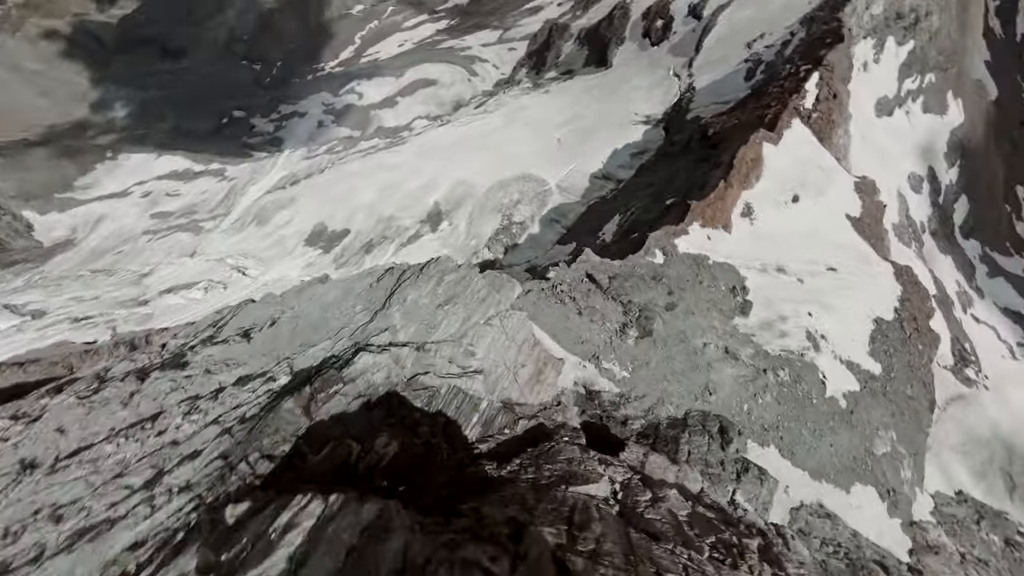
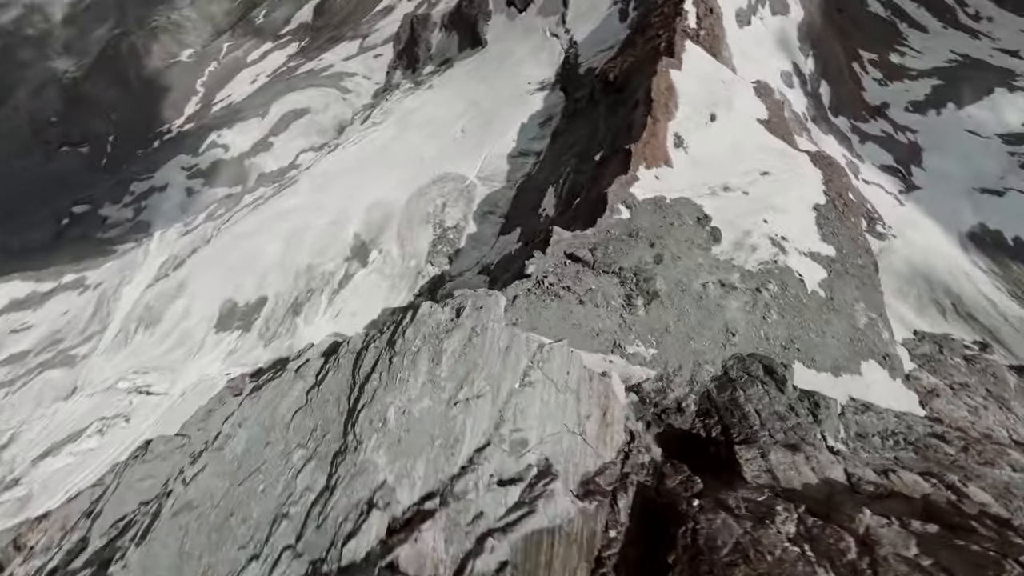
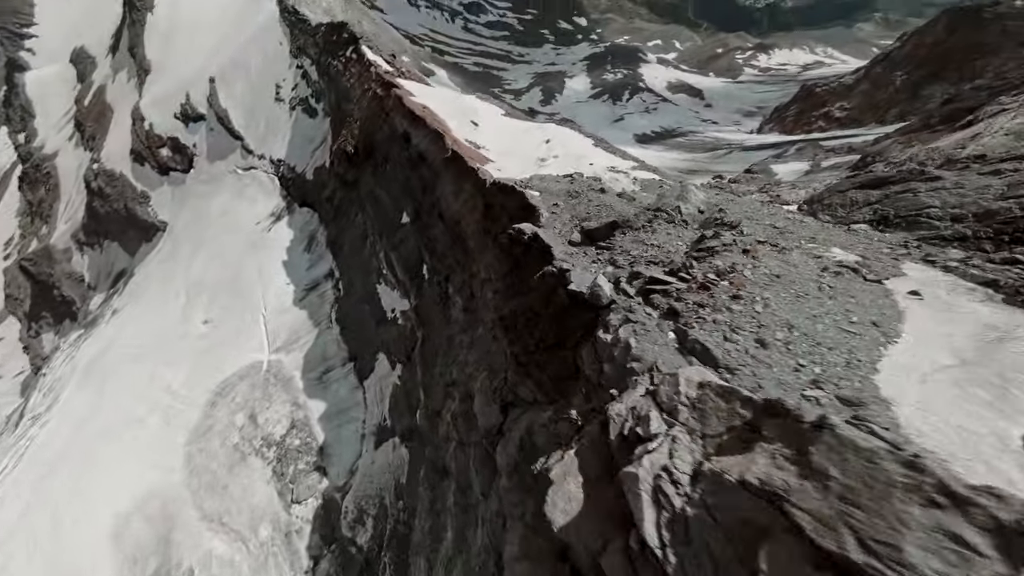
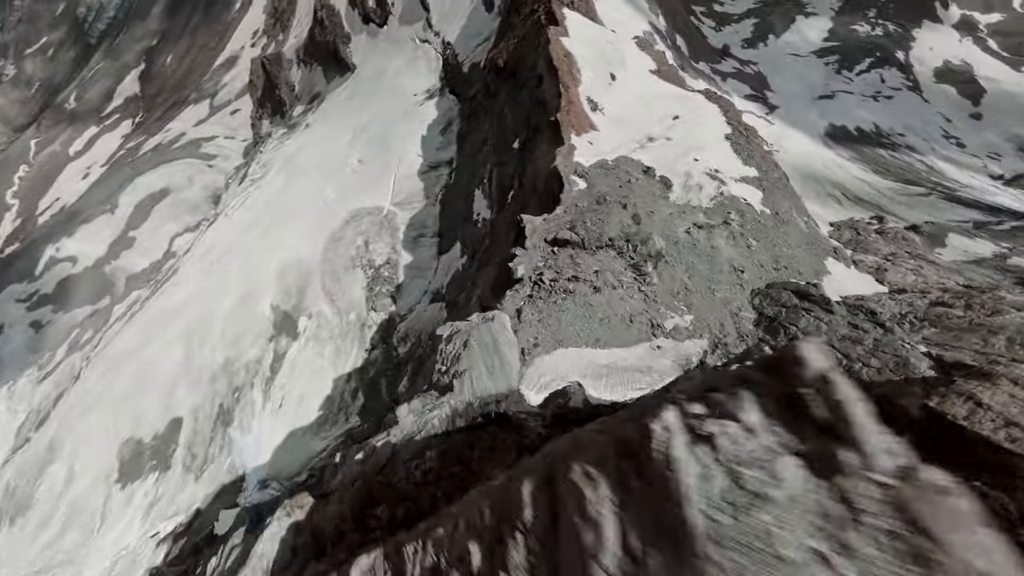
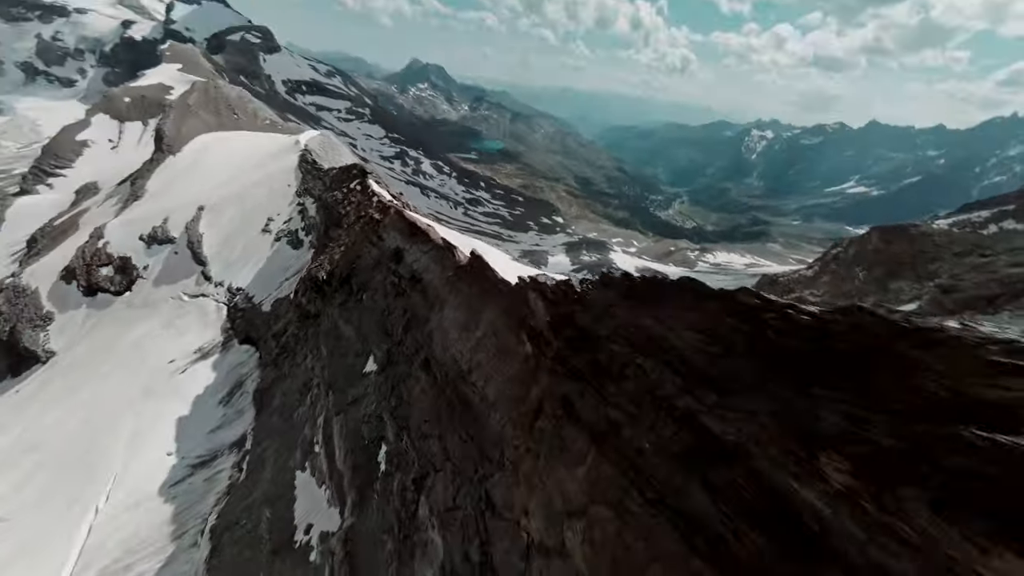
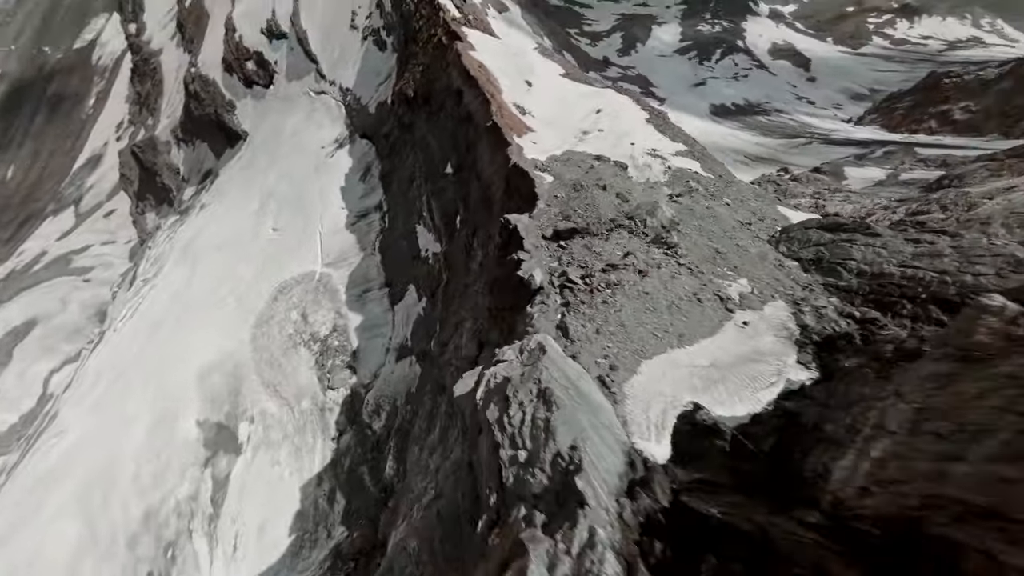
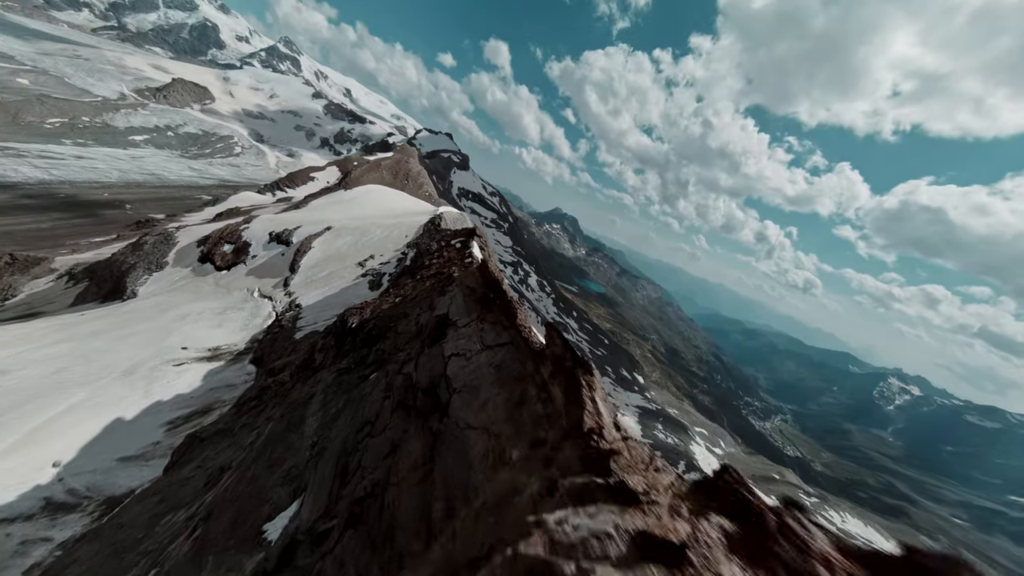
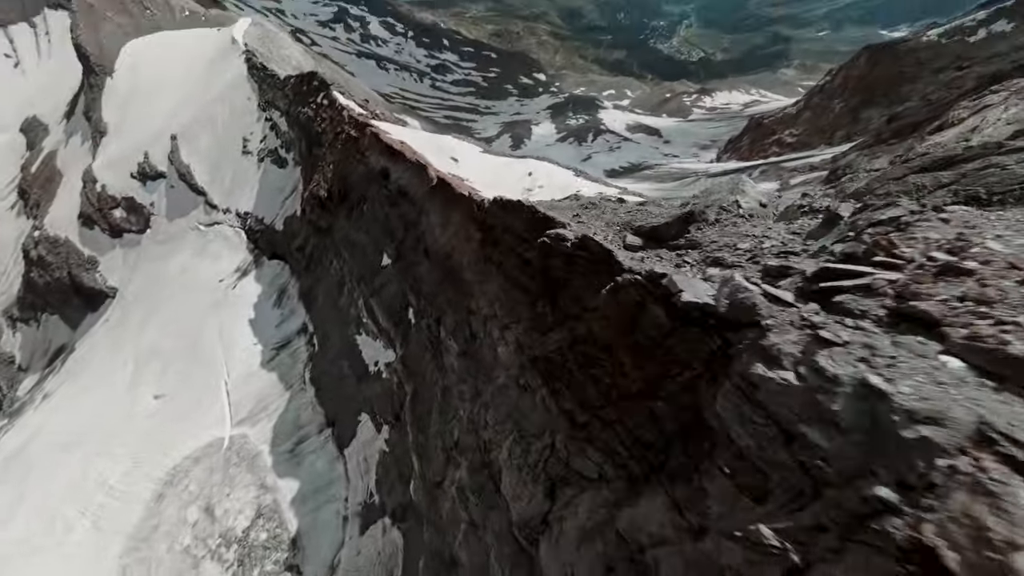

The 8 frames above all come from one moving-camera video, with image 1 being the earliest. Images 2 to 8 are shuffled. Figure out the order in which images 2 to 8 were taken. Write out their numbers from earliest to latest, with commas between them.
2, 4, 6, 3, 8, 5, 7
